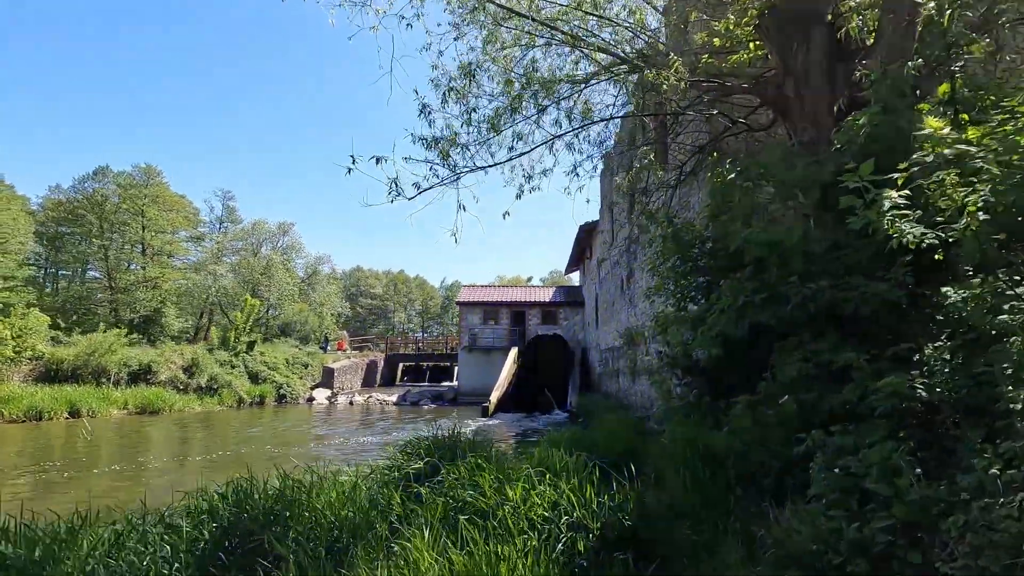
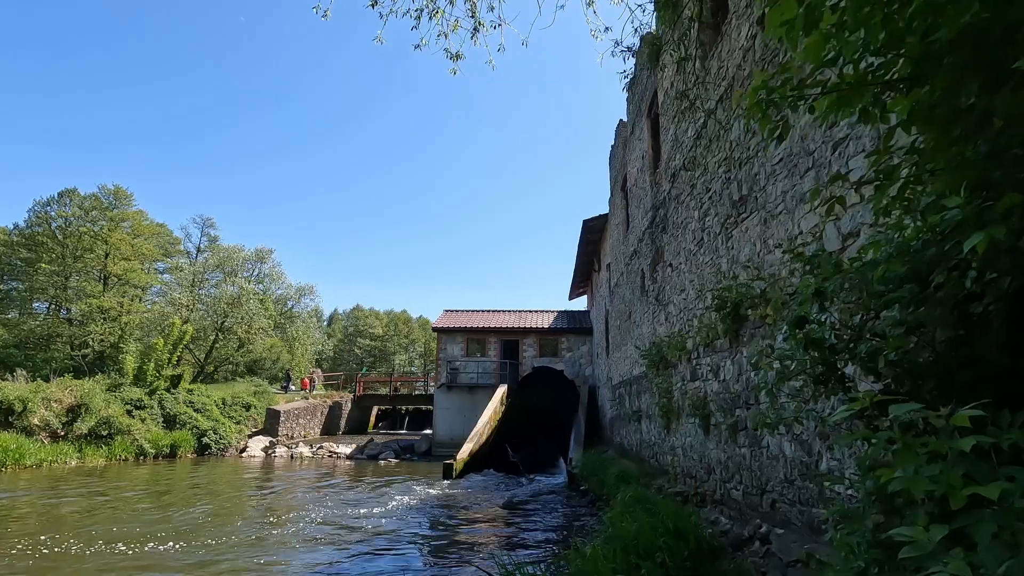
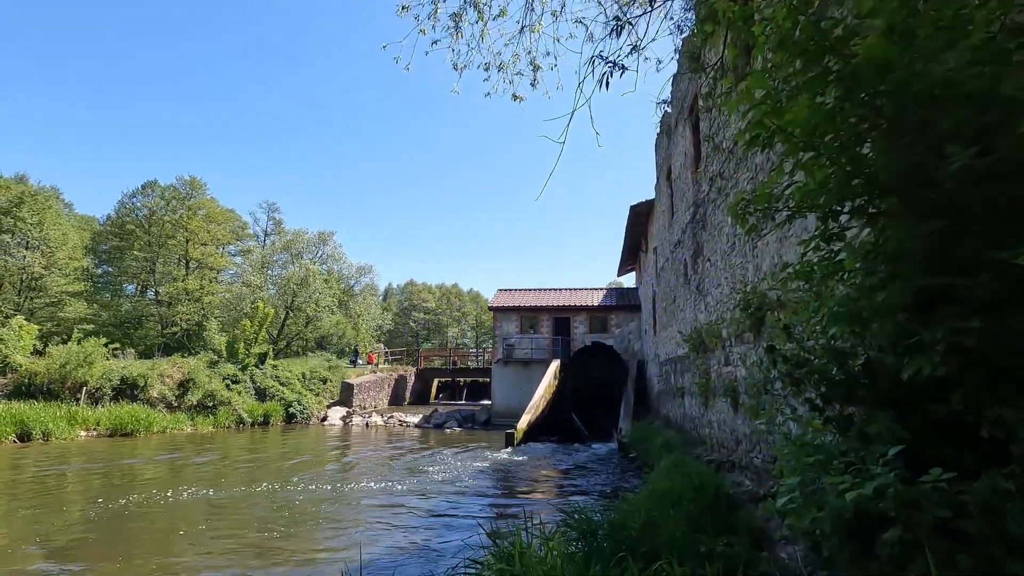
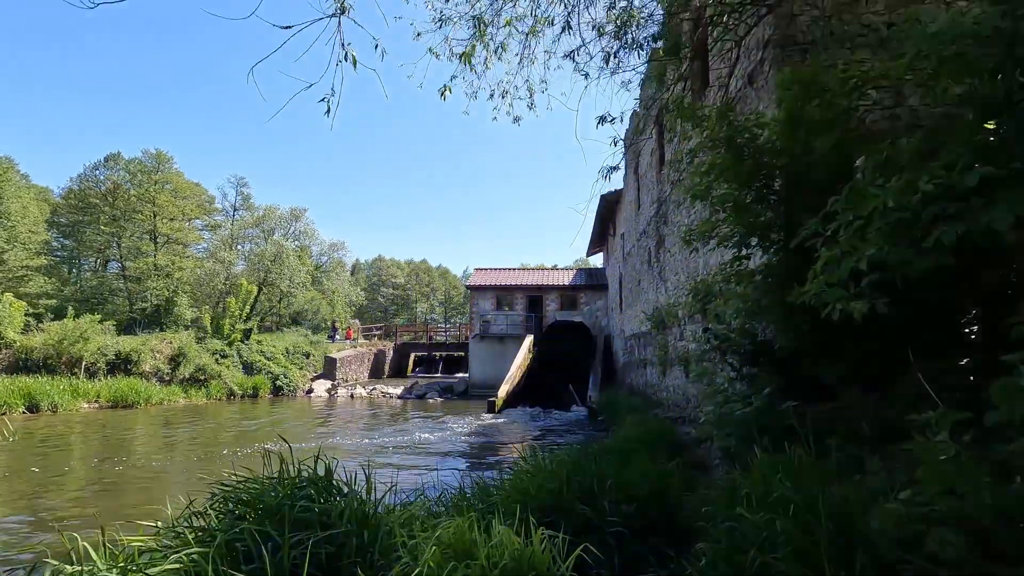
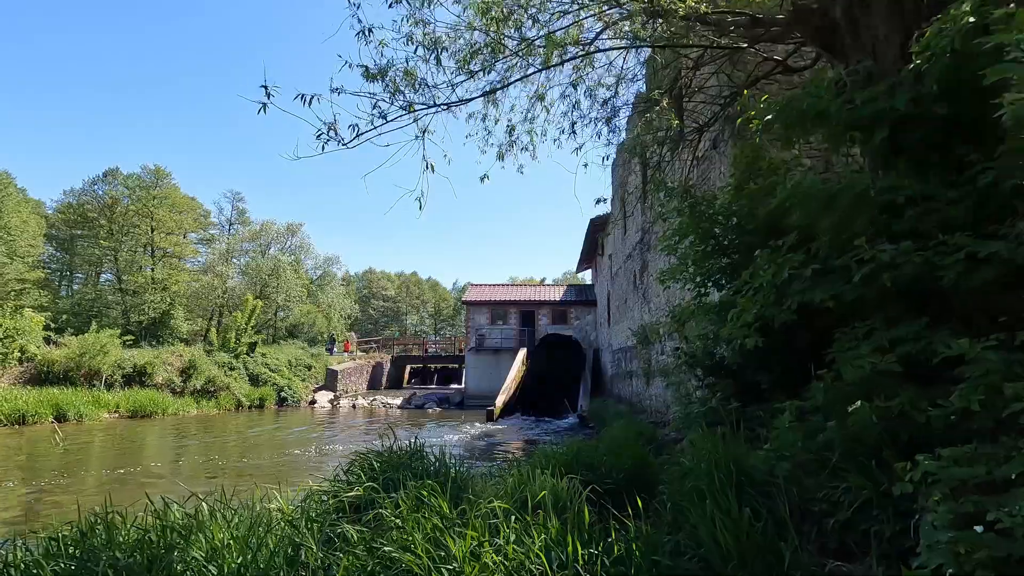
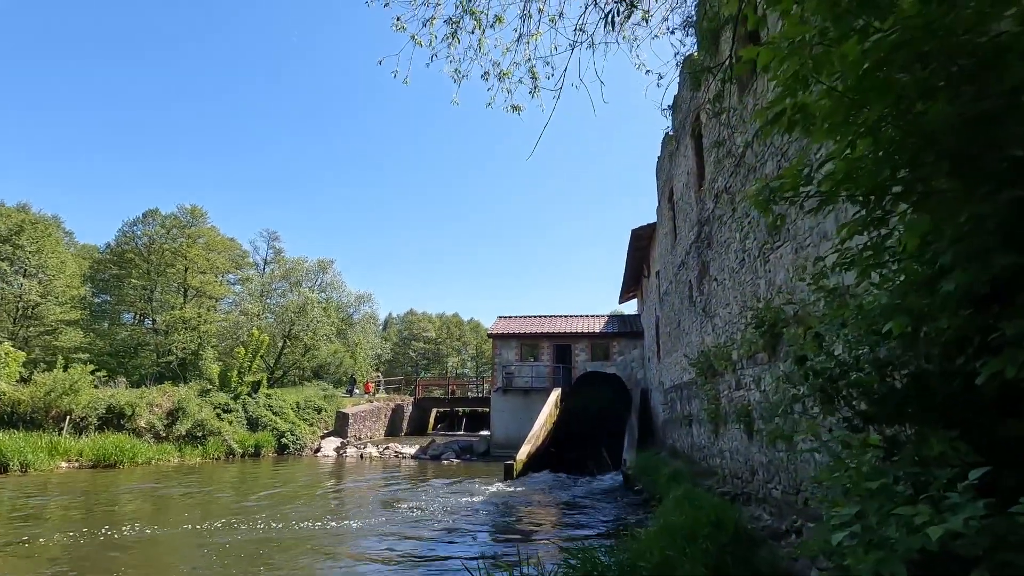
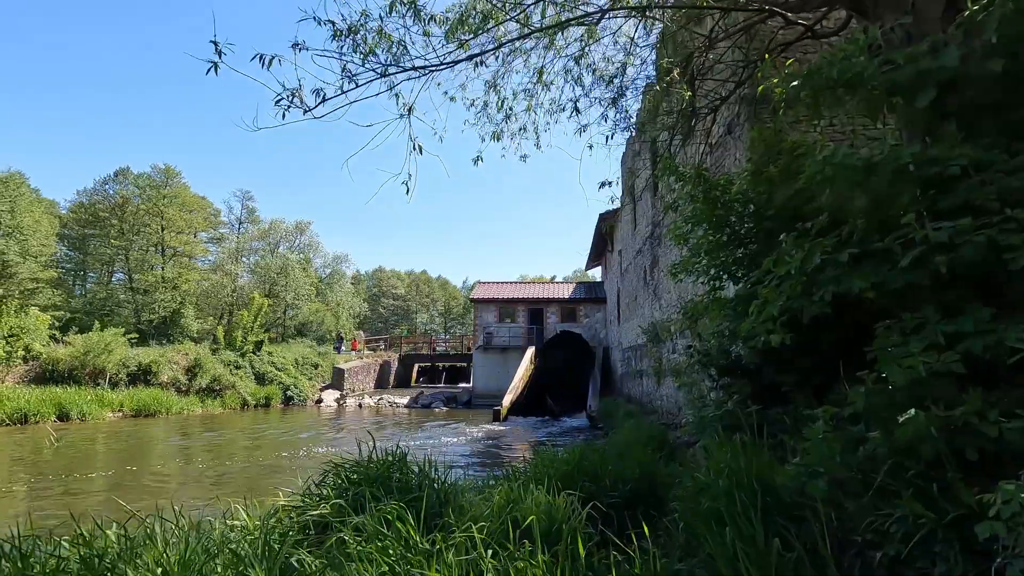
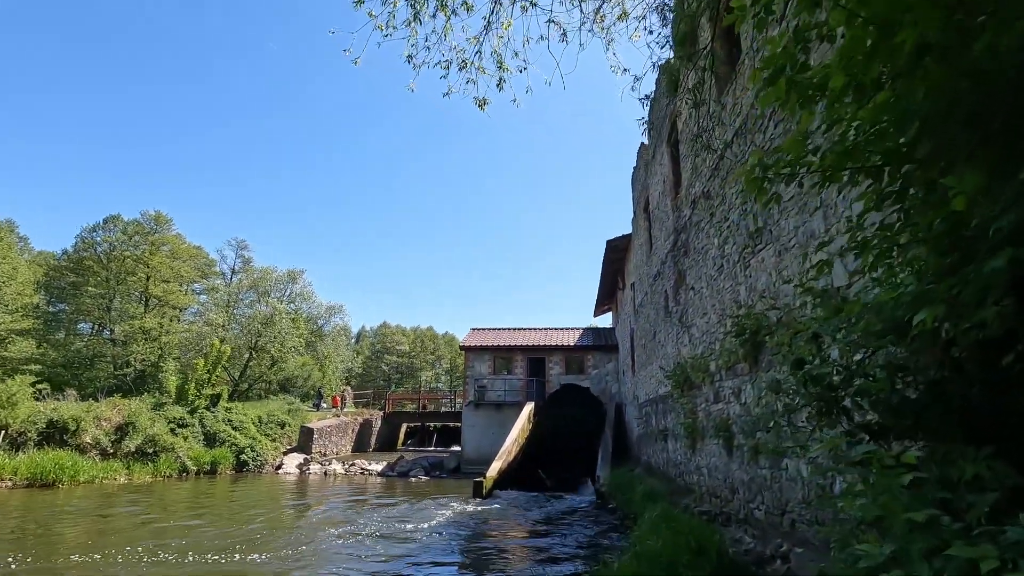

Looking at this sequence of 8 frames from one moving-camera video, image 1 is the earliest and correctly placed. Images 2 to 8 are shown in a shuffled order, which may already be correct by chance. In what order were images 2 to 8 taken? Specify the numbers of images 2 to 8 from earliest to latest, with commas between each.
5, 7, 4, 3, 6, 8, 2
